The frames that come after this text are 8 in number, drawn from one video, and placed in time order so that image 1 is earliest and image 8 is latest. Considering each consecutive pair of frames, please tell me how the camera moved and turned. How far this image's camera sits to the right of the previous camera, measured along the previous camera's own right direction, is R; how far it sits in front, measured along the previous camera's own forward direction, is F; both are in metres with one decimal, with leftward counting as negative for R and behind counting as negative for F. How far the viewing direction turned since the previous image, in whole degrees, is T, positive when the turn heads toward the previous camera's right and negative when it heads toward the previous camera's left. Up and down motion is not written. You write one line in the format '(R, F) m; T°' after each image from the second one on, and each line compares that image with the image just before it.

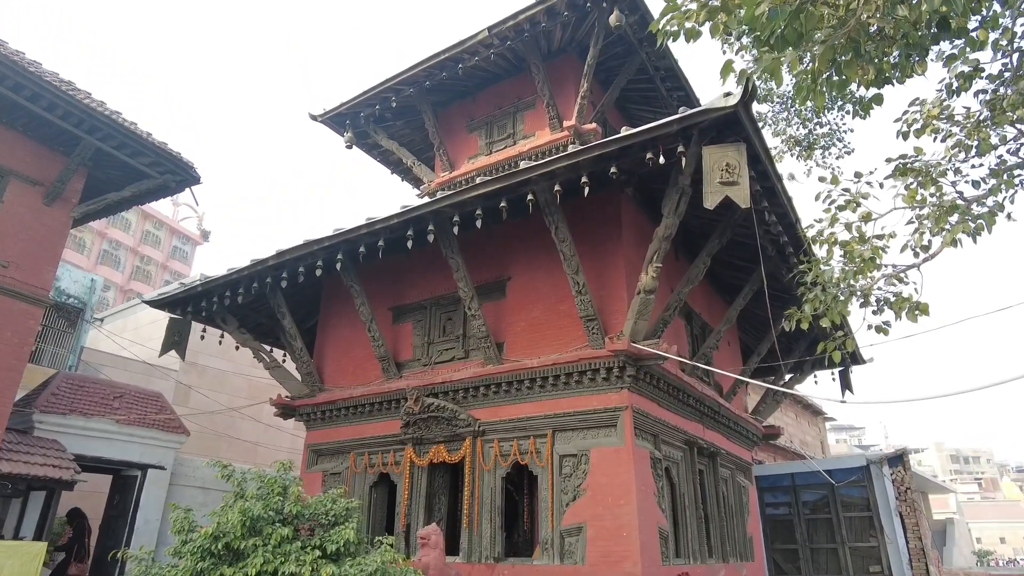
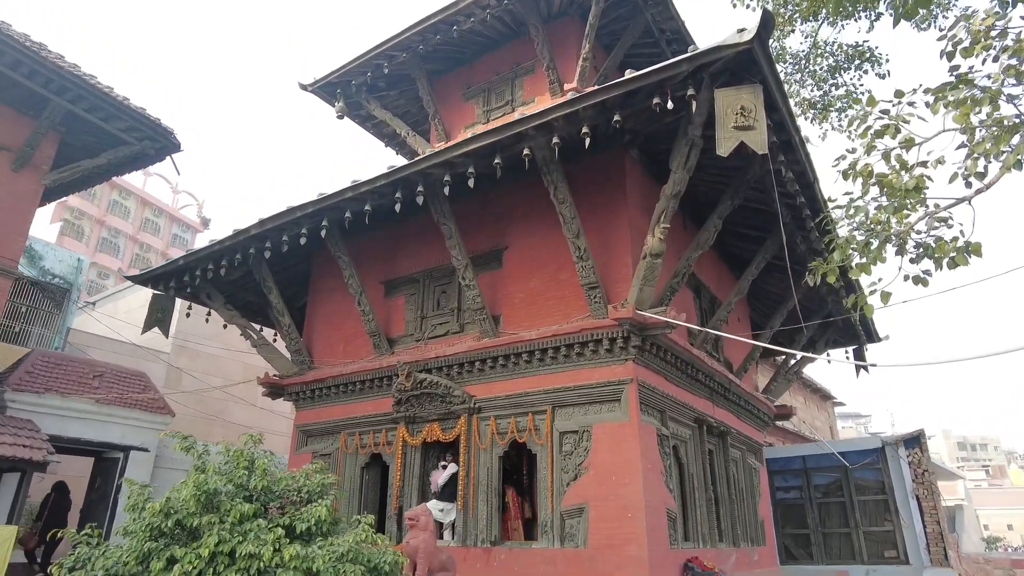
(+0.1, +0.6) m; 0°
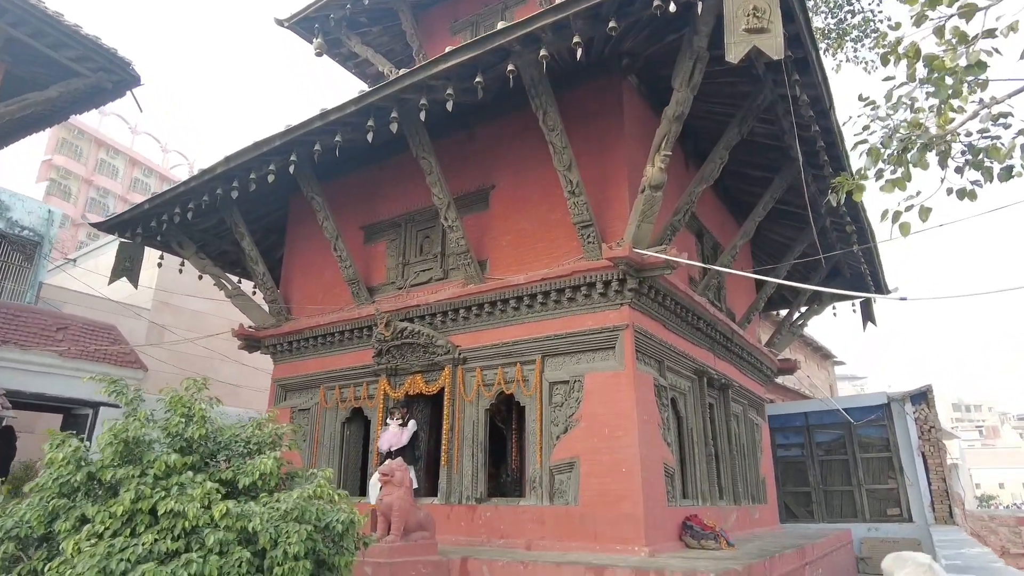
(+0.2, +0.7) m; 0°
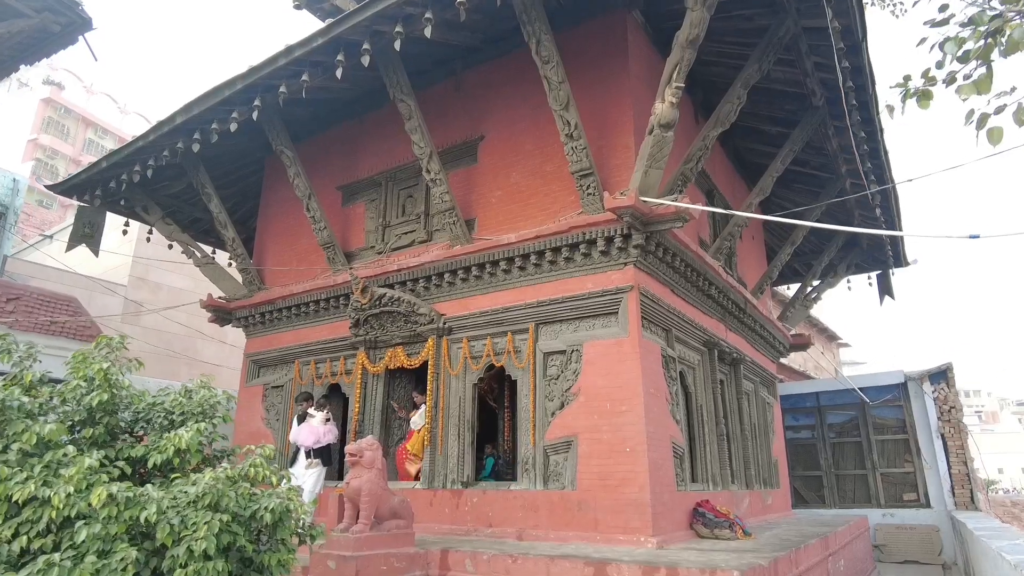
(+0.1, +0.8) m; 0°
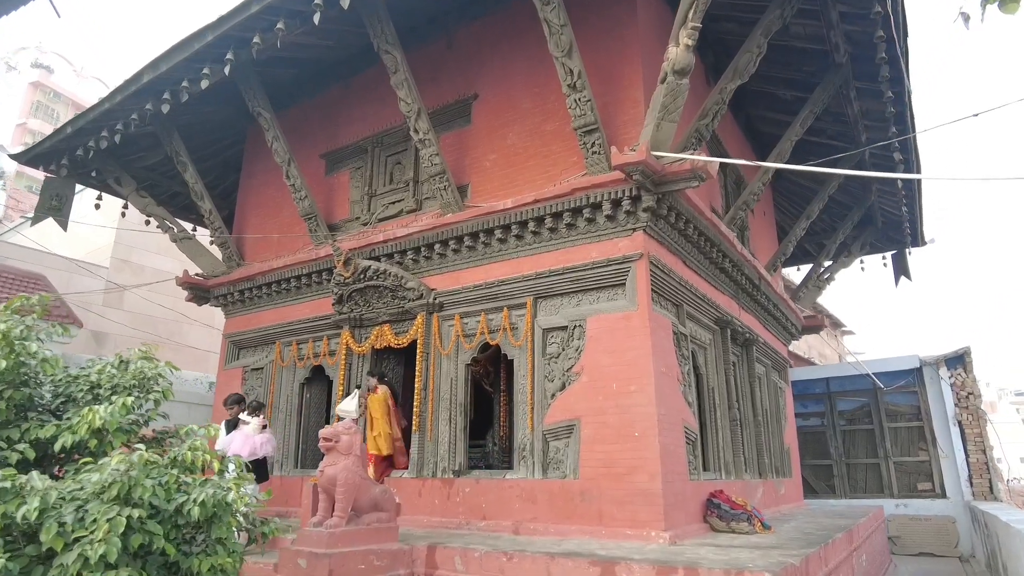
(0.0, +0.6) m; 0°
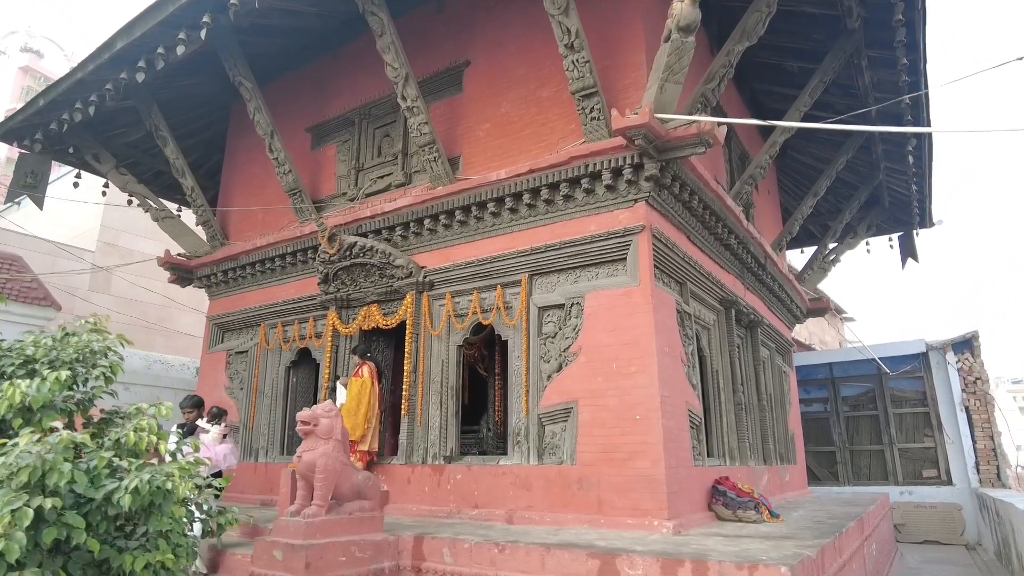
(0.0, +0.3) m; 0°
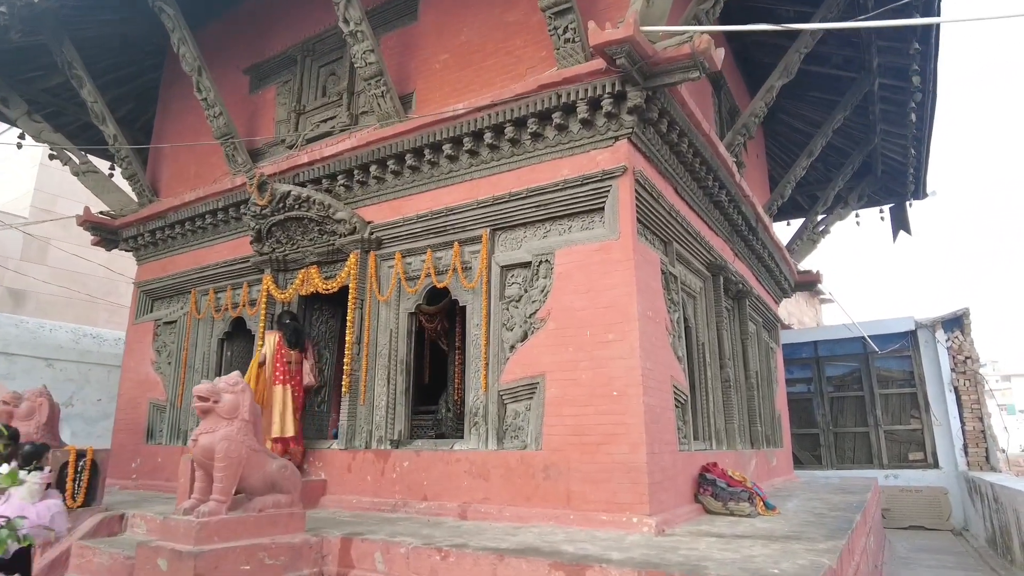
(+0.1, +0.8) m; +2°
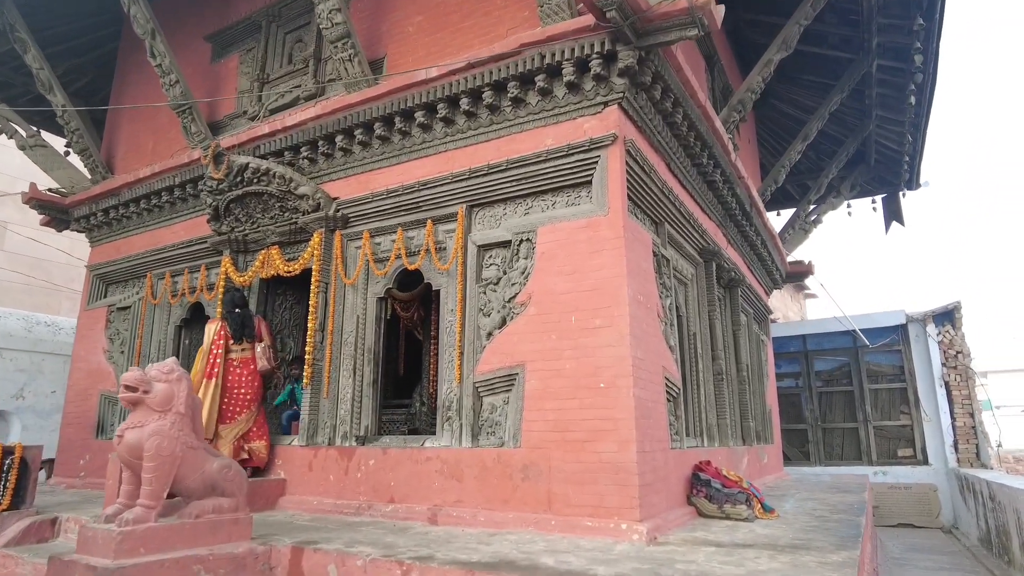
(0.0, +0.4) m; +1°
